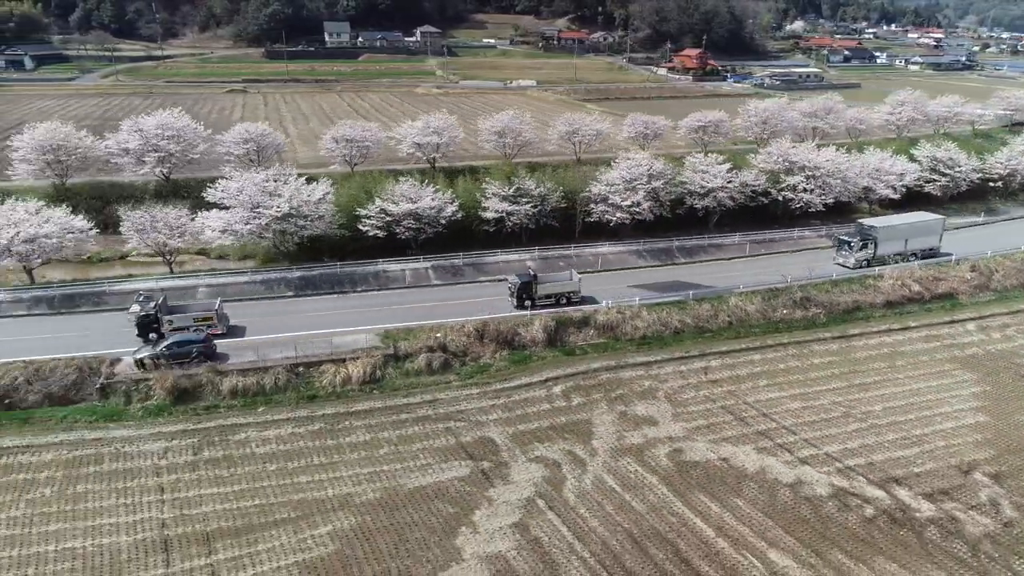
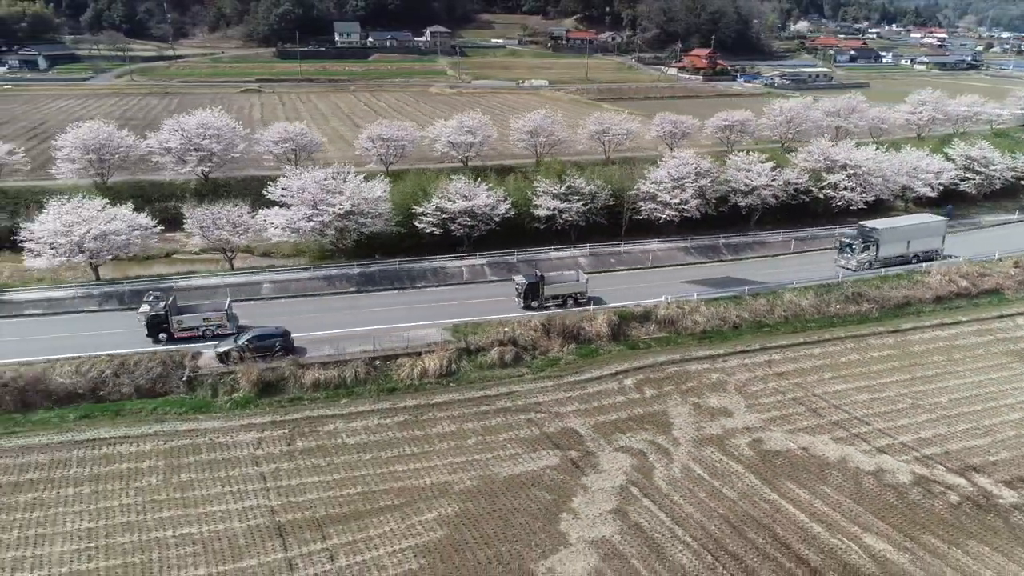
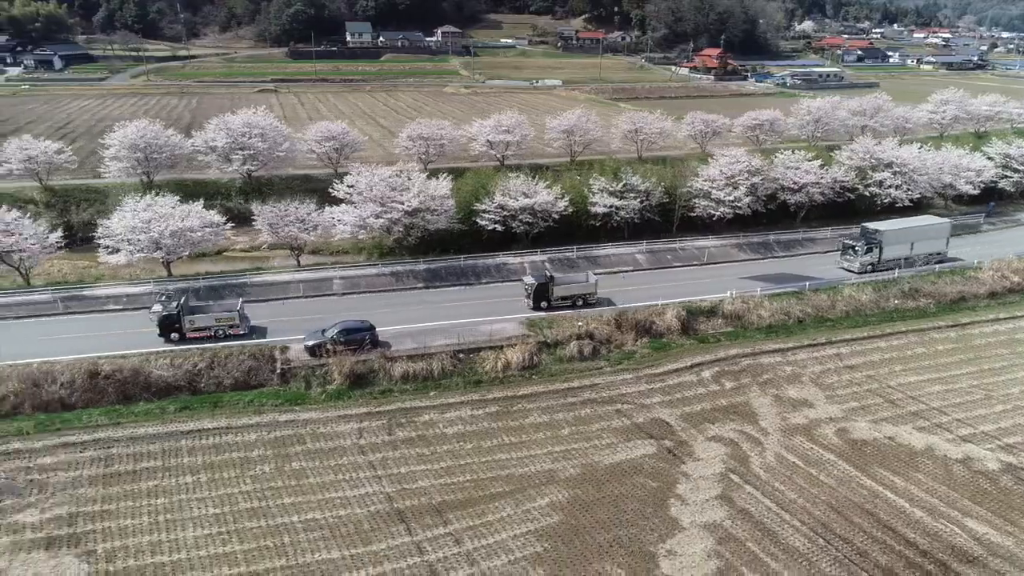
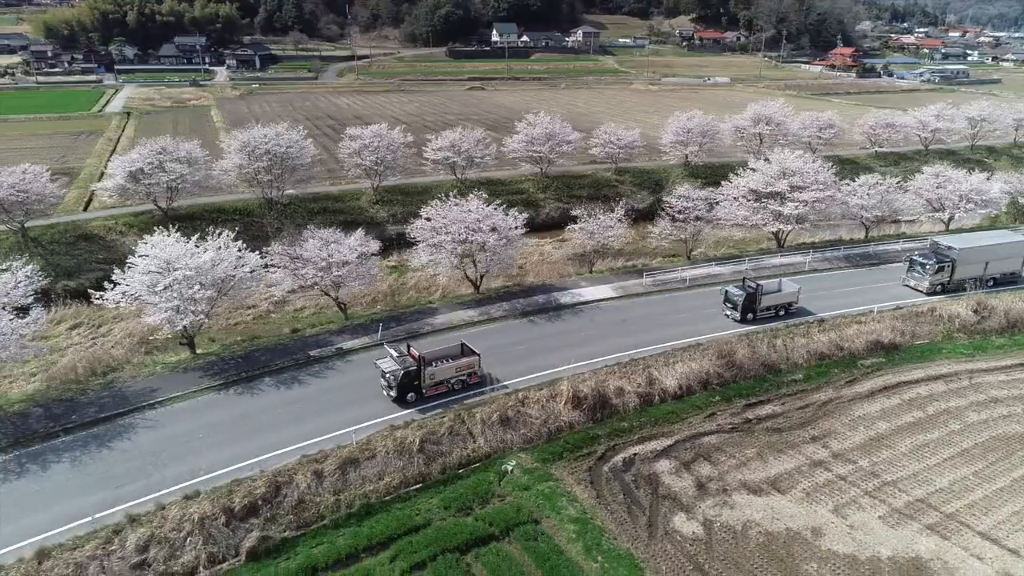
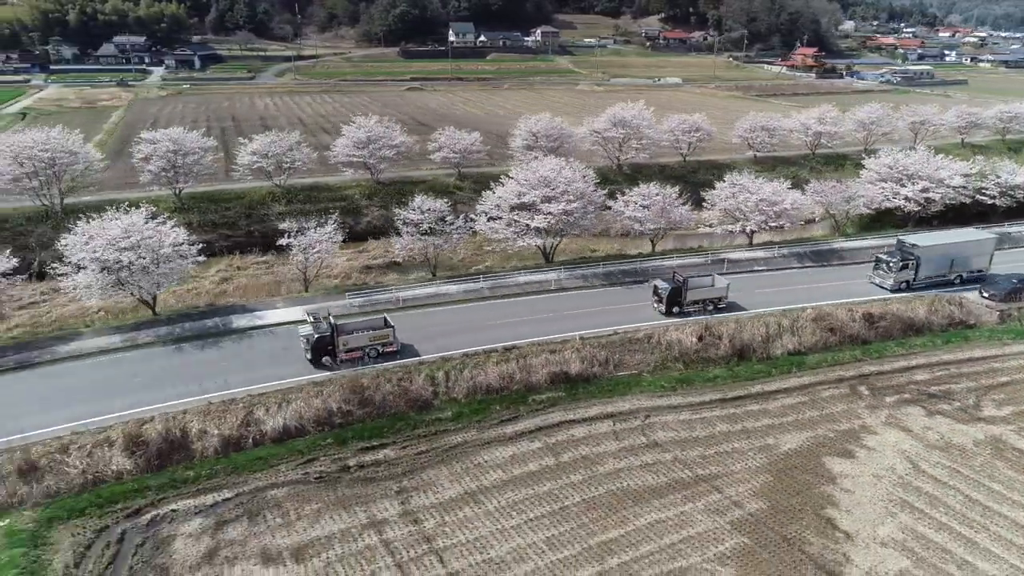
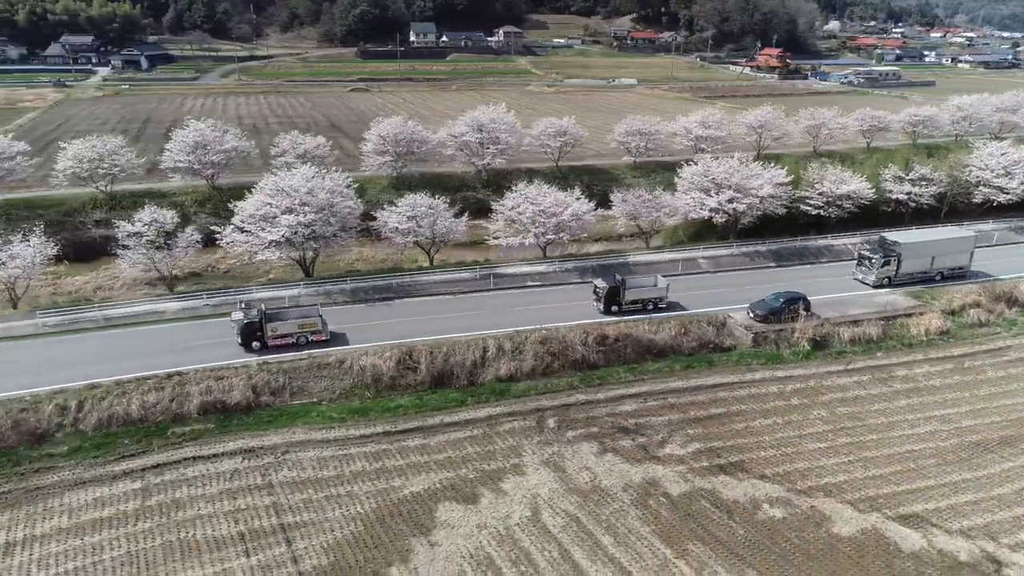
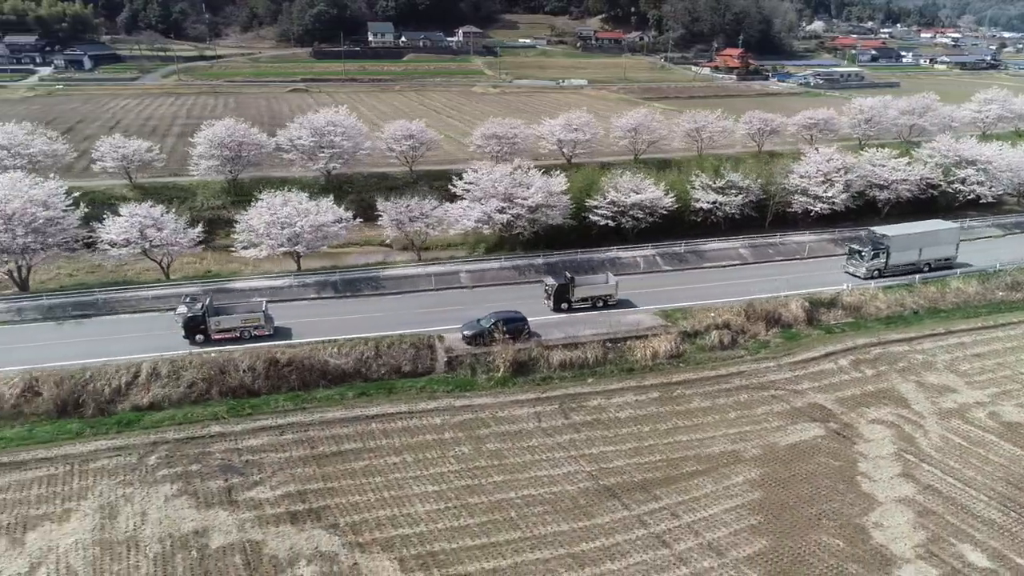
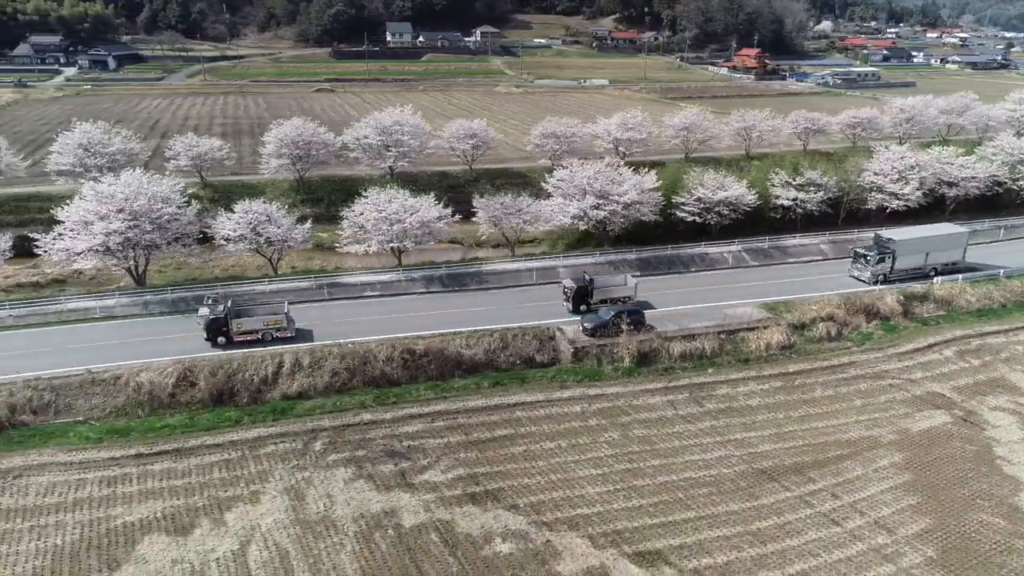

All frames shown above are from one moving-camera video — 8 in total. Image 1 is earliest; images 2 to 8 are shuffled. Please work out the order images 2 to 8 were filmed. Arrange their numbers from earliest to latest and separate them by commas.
2, 3, 7, 8, 6, 5, 4
